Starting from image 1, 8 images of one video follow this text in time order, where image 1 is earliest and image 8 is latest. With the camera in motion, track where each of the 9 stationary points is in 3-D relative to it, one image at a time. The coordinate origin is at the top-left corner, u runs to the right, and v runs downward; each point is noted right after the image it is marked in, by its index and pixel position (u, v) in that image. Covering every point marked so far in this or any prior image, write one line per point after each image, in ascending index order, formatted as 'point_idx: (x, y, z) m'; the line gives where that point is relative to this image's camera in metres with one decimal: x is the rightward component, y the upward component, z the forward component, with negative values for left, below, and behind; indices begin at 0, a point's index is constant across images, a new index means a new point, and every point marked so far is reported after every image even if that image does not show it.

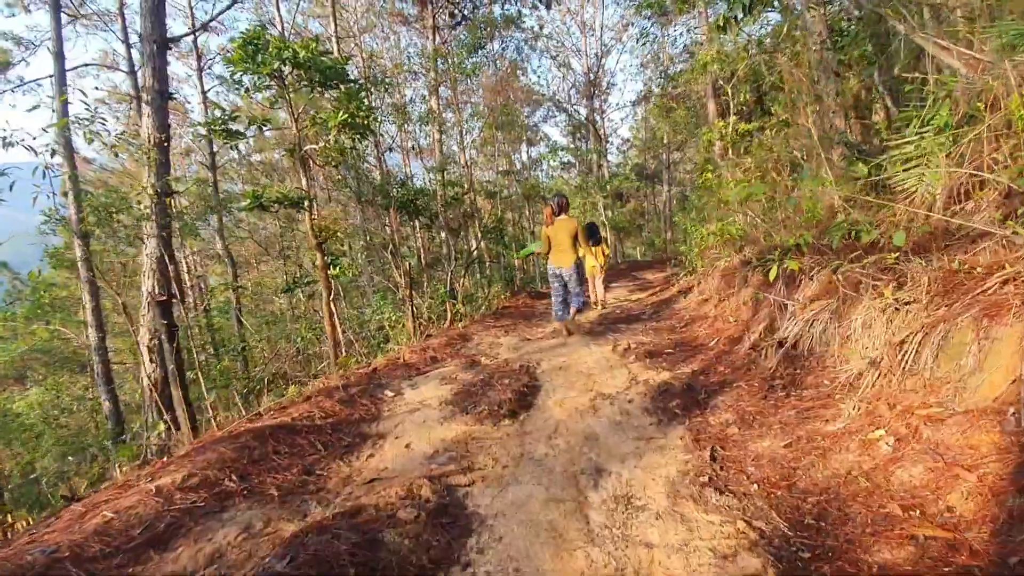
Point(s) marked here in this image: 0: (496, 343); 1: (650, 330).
0: (-0.1, -0.5, +4.9) m
1: (+1.2, -0.4, +4.7) m
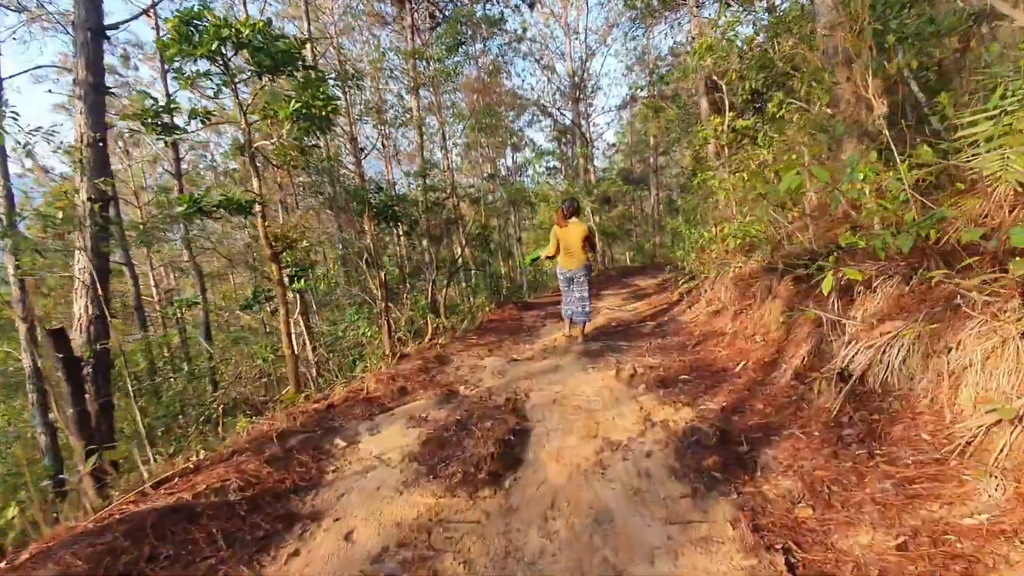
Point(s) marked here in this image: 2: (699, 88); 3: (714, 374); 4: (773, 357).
0: (-0.3, -0.6, +4.2) m
1: (+1.1, -0.5, +4.1) m
2: (+3.9, +4.2, +11.1) m
3: (+1.3, -0.5, +3.3) m
4: (+1.6, -0.4, +3.1) m
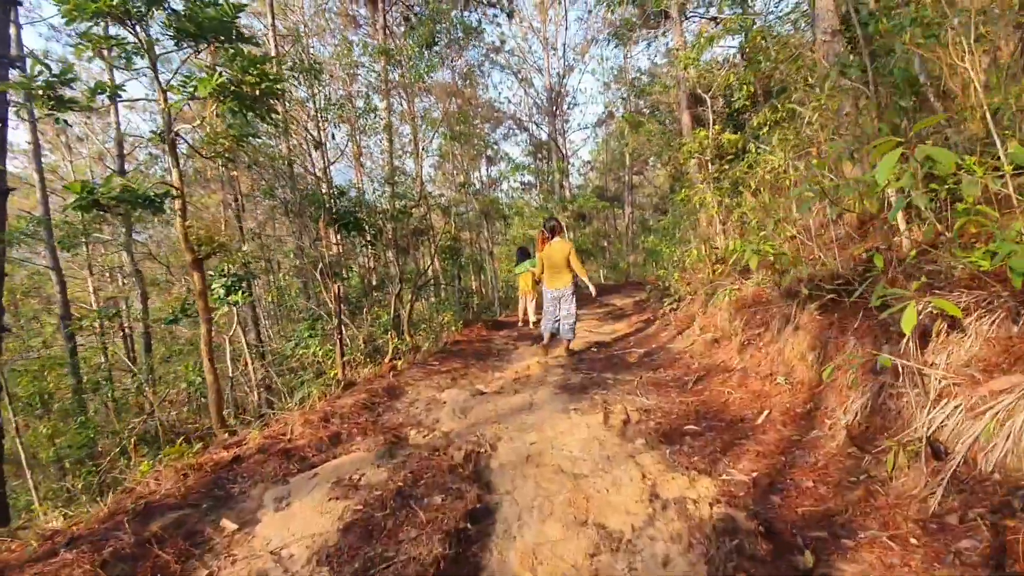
0: (-0.5, -0.8, +3.5) m
1: (+0.9, -0.6, +3.4) m
2: (+3.4, +3.7, +10.7) m
3: (+1.1, -0.7, +2.7) m
4: (+1.4, -0.6, +2.5) m
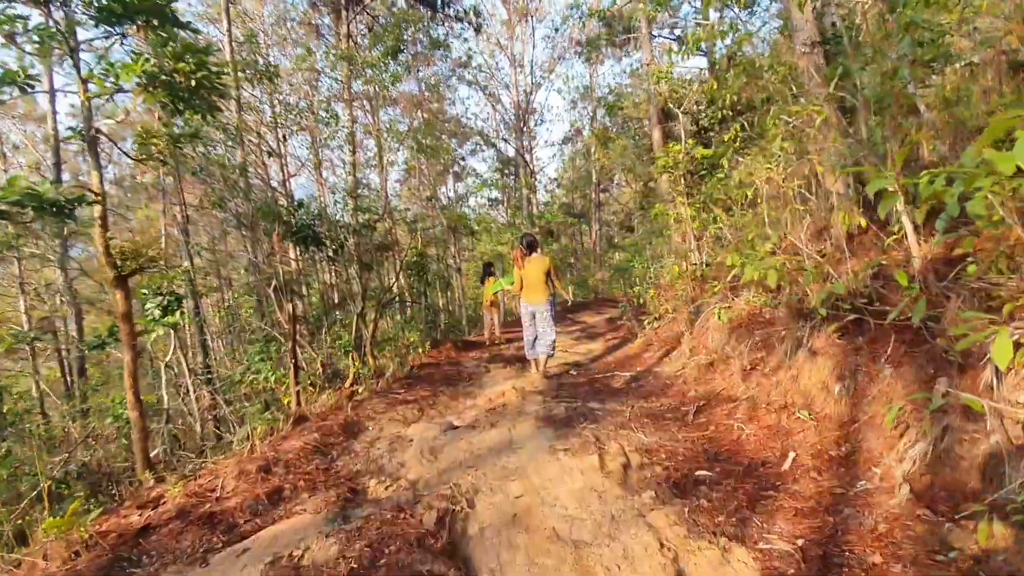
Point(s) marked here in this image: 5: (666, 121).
0: (-0.6, -0.9, +3.1) m
1: (+0.8, -0.7, +3.1) m
2: (+2.8, +3.4, +10.6) m
3: (+1.0, -0.8, +2.3) m
4: (+1.4, -0.7, +2.2) m
5: (+3.1, +3.4, +10.7) m
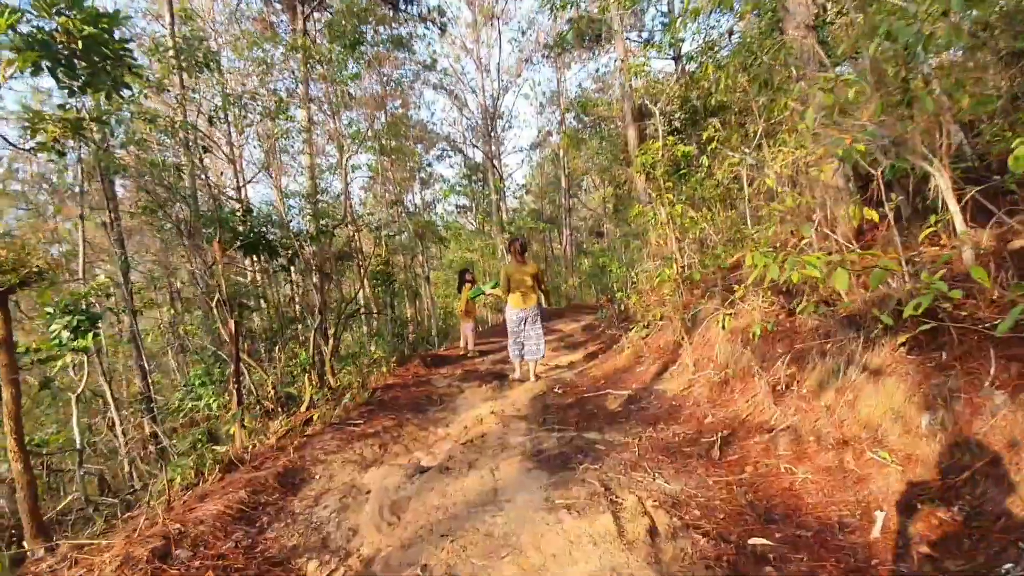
0: (-0.7, -0.9, +2.4) m
1: (+0.7, -0.8, +2.5) m
2: (+2.2, +3.3, +10.2) m
3: (+1.0, -0.8, +1.8) m
4: (+1.3, -0.7, +1.7) m
5: (+2.5, +3.3, +10.4) m
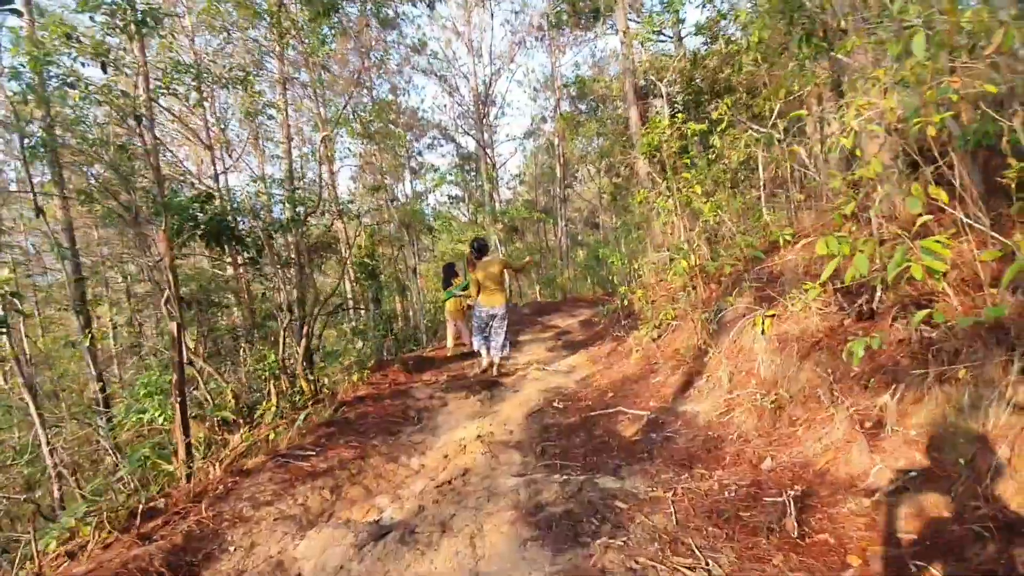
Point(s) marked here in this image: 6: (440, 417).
0: (-0.7, -0.9, +1.7) m
1: (+0.6, -0.8, +1.8) m
2: (+2.1, +3.4, +9.5) m
3: (+0.9, -0.8, +1.1) m
4: (+1.3, -0.7, +1.0) m
5: (+2.4, +3.4, +9.6) m
6: (-0.5, -0.9, +3.7) m
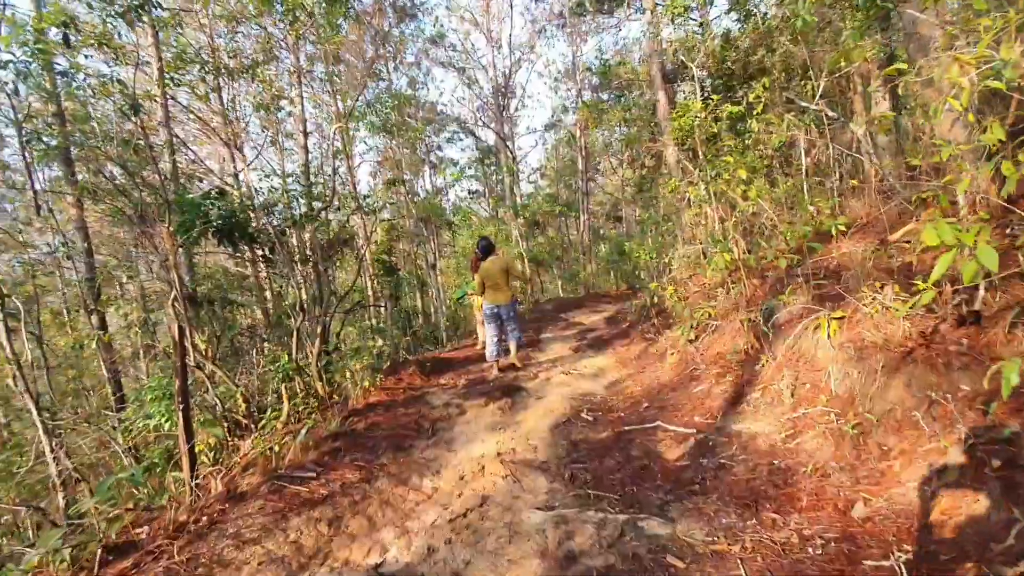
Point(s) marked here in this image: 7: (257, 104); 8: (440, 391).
0: (-0.7, -0.9, +1.4) m
1: (+0.7, -0.8, +1.4) m
2: (+2.4, +3.5, +9.0) m
3: (+1.0, -0.8, +0.7) m
4: (+1.3, -0.7, +0.6) m
5: (+2.7, +3.5, +9.1) m
6: (-0.4, -0.9, +3.4) m
7: (-3.5, +2.5, +7.2) m
8: (-0.6, -0.9, +4.4) m
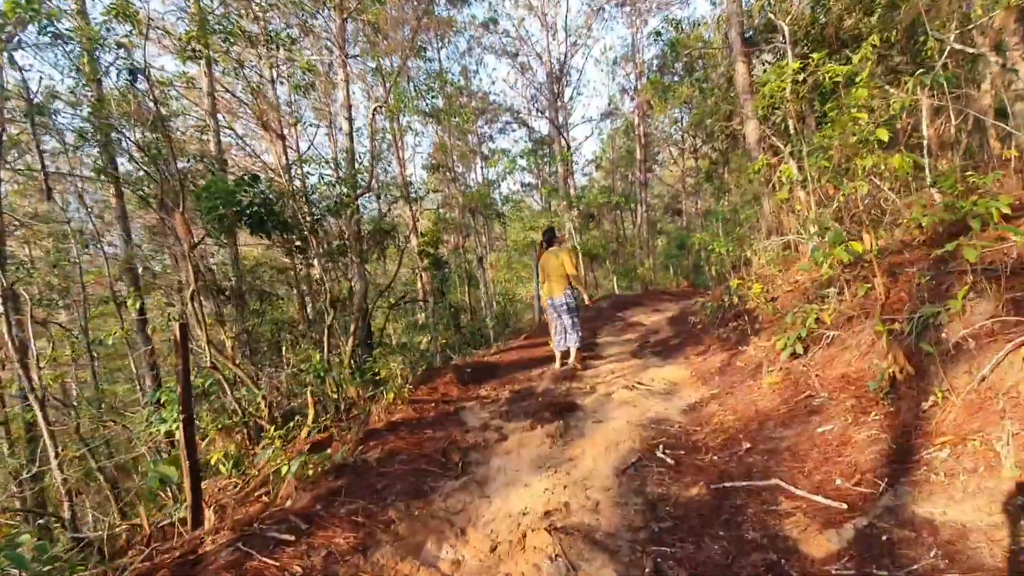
0: (-0.6, -0.9, +0.7) m
1: (+0.8, -0.8, +0.6) m
2: (+3.3, +3.5, +7.9) m
3: (+1.0, -0.8, -0.2) m
4: (+1.3, -0.7, -0.3) m
5: (+3.6, +3.5, +8.0) m
6: (-0.1, -0.9, +2.7) m
7: (-2.8, +2.6, +6.7) m
8: (-0.2, -0.8, +3.6) m
